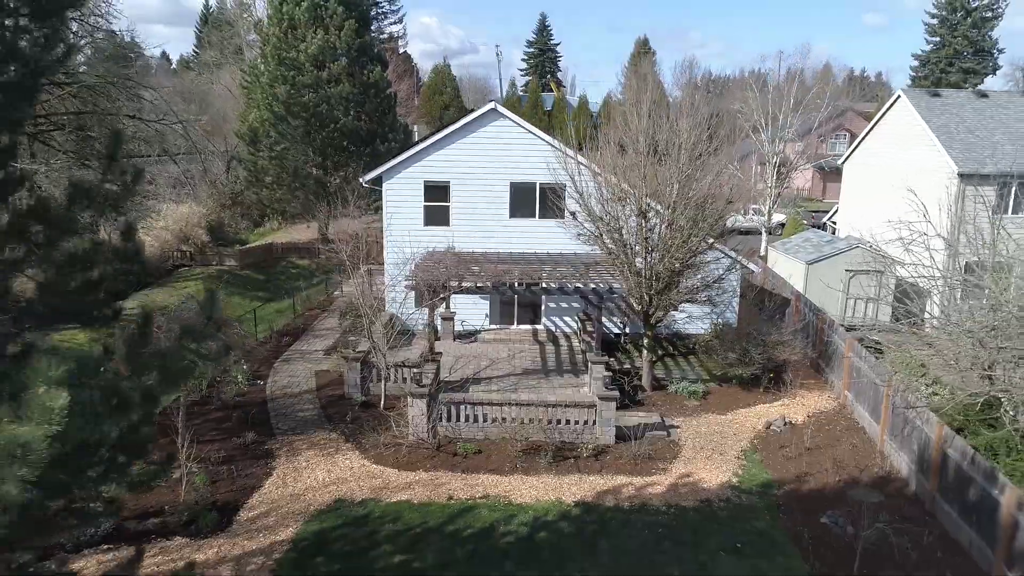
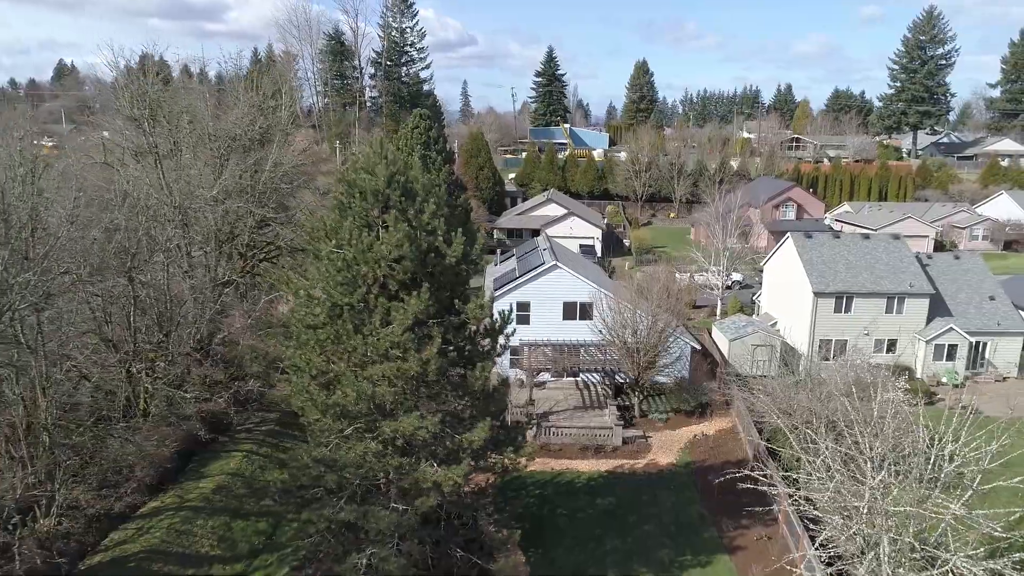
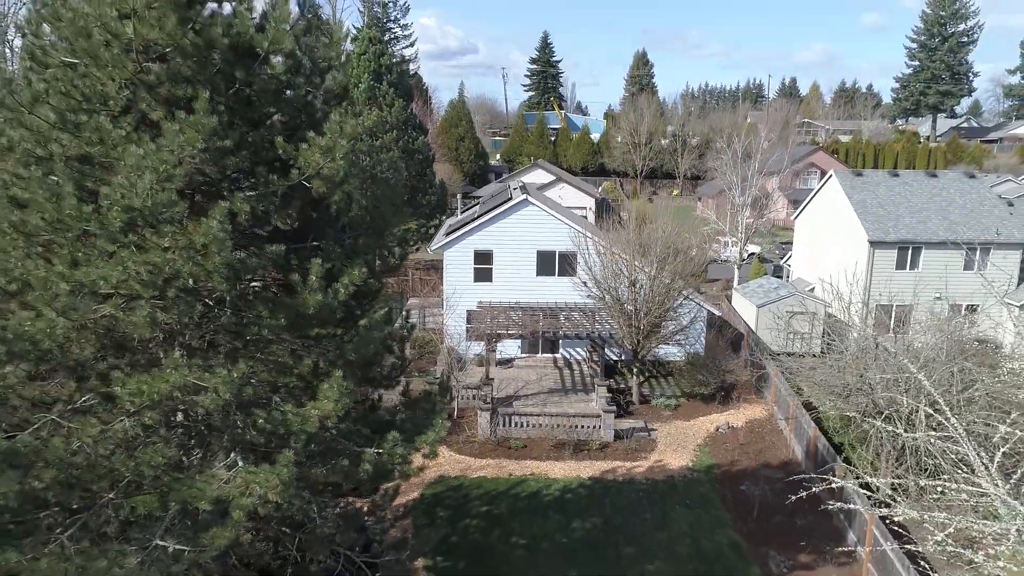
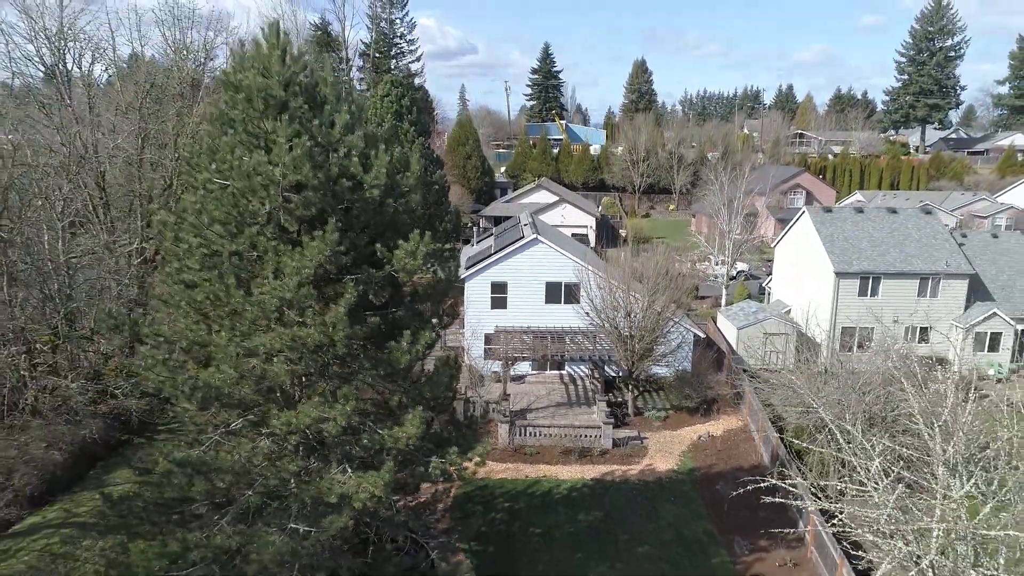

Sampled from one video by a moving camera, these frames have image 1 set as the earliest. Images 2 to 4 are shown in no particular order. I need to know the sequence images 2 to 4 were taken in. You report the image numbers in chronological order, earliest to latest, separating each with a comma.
3, 4, 2
